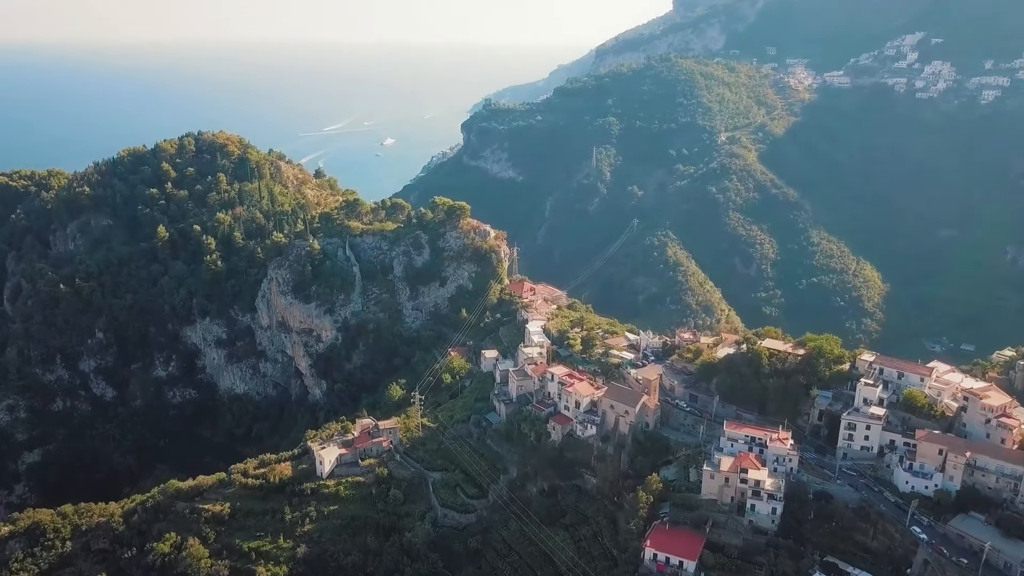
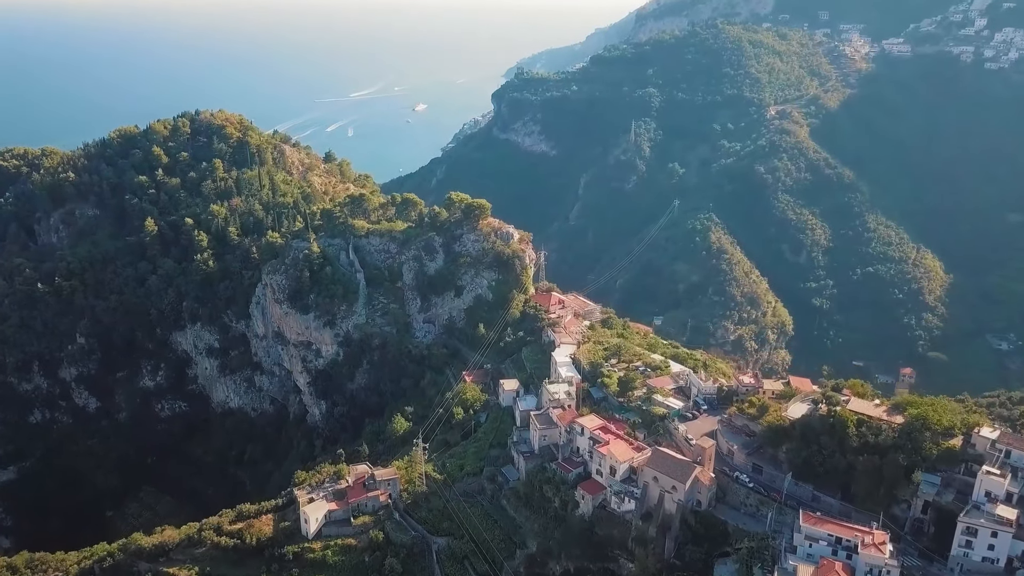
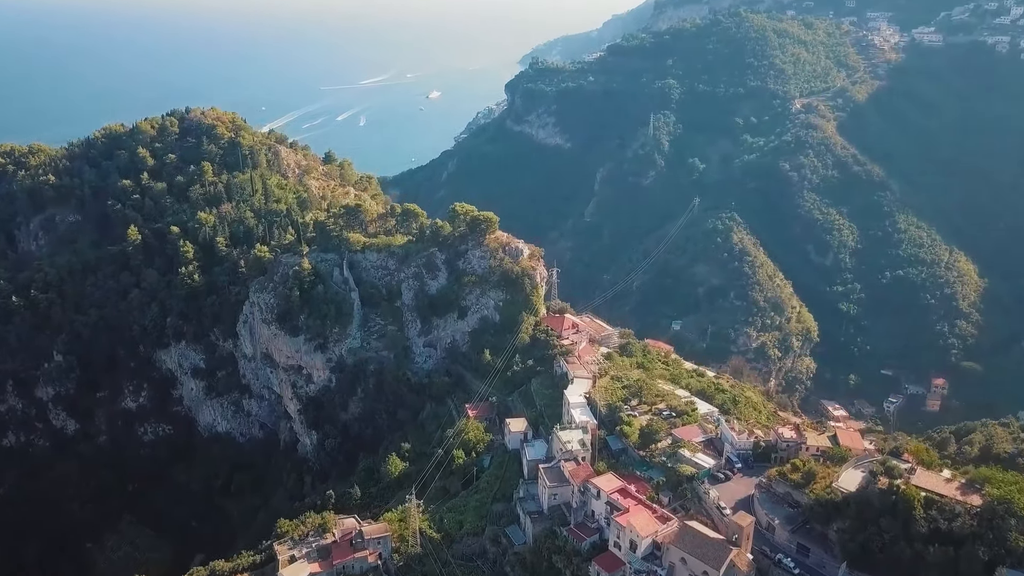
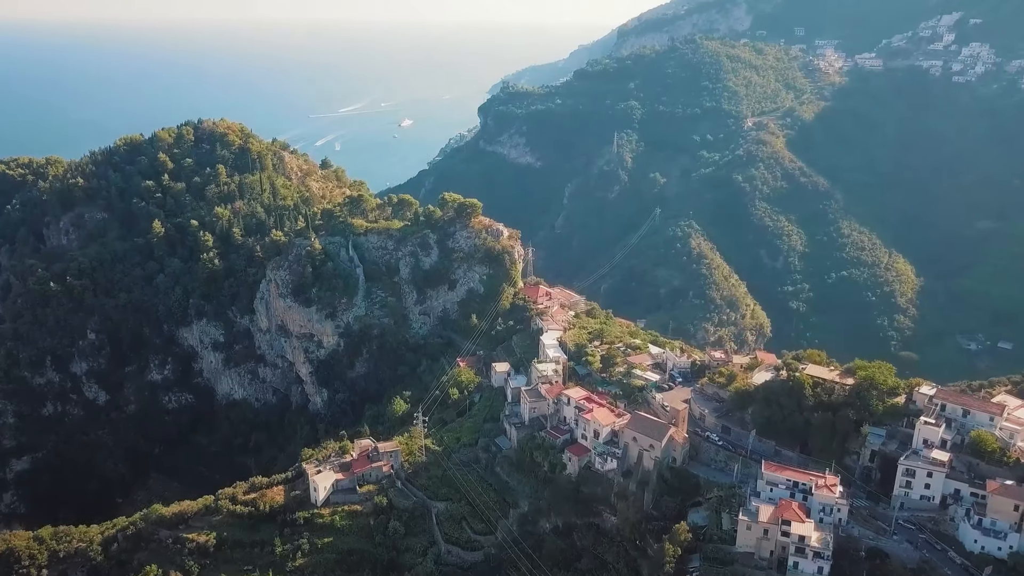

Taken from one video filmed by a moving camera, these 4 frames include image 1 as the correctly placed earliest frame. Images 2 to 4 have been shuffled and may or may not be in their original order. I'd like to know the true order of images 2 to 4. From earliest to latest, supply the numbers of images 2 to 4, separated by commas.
4, 2, 3
